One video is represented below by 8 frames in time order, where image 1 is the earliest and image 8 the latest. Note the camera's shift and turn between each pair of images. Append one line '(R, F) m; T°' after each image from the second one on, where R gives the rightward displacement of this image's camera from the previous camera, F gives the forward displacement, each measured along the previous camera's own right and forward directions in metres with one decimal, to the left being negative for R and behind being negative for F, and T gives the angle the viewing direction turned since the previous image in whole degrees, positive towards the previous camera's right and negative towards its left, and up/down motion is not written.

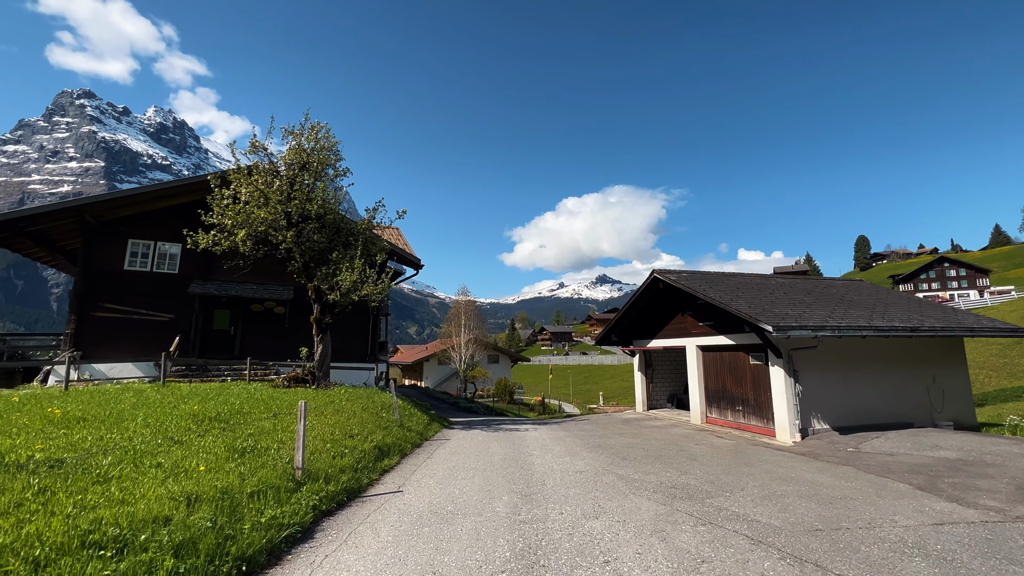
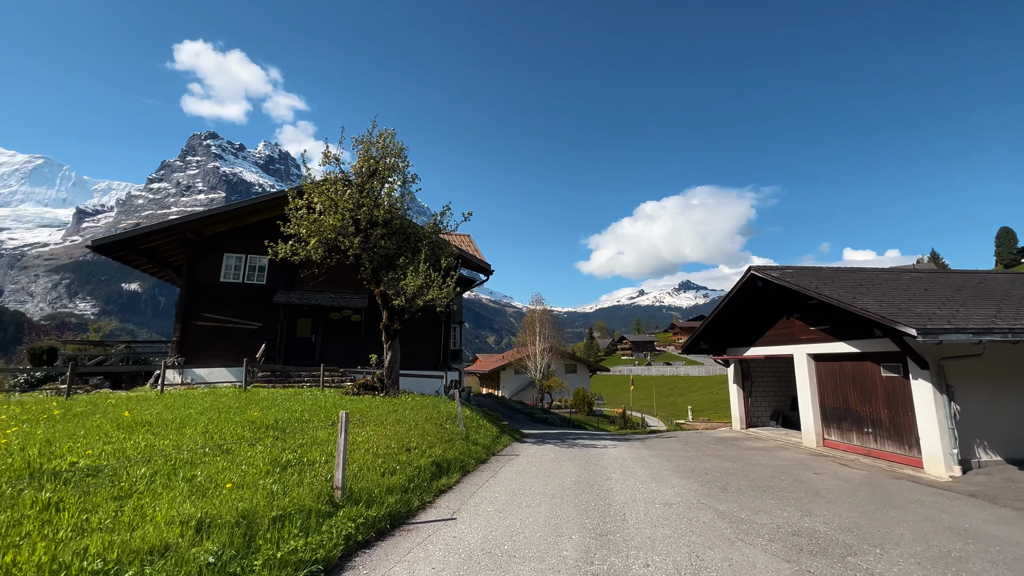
(+0.2, +1.4) m; -10°
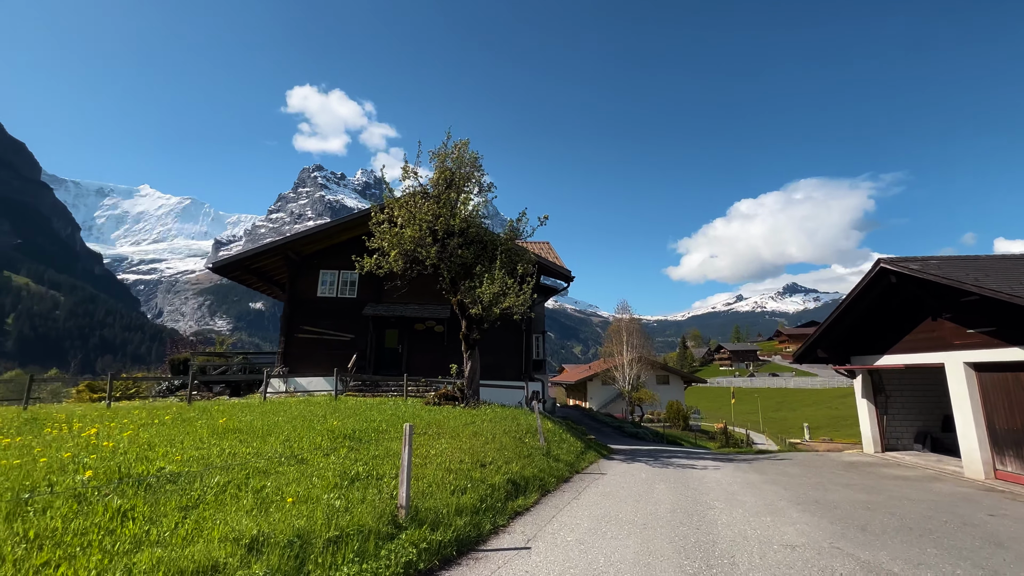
(+0.2, +0.8) m; -11°
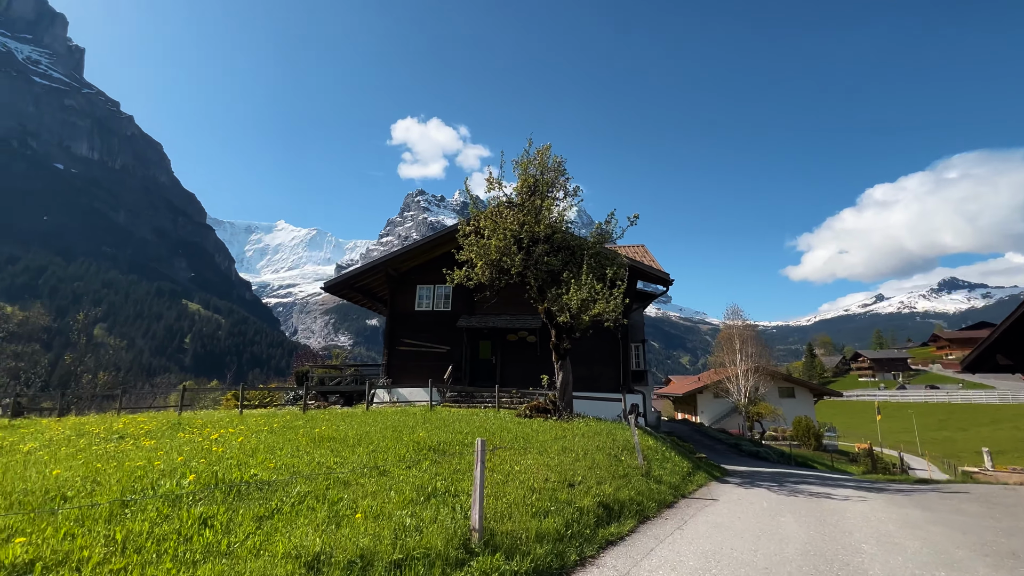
(+0.3, +0.7) m; -12°
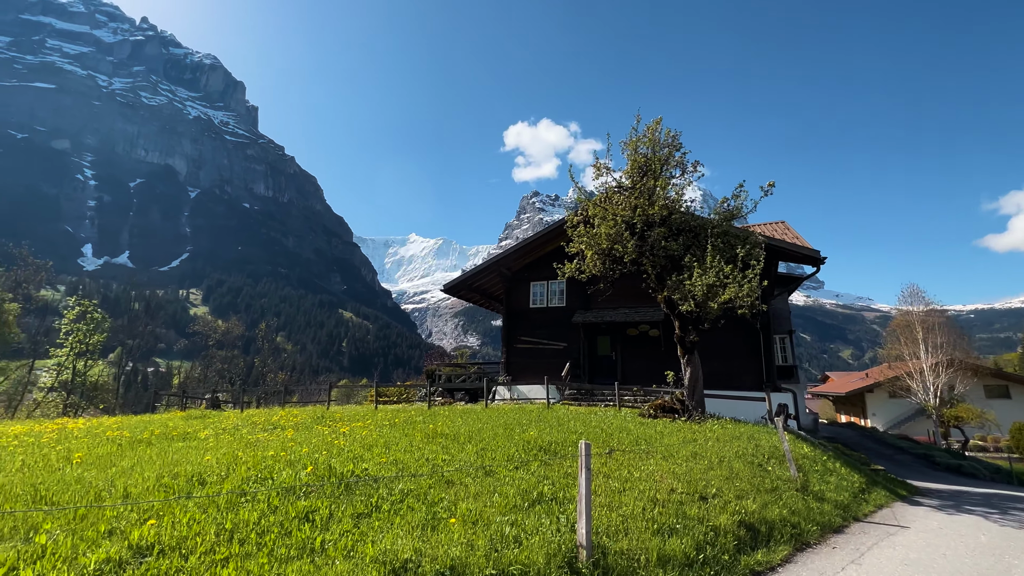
(+0.3, +0.8) m; -15°
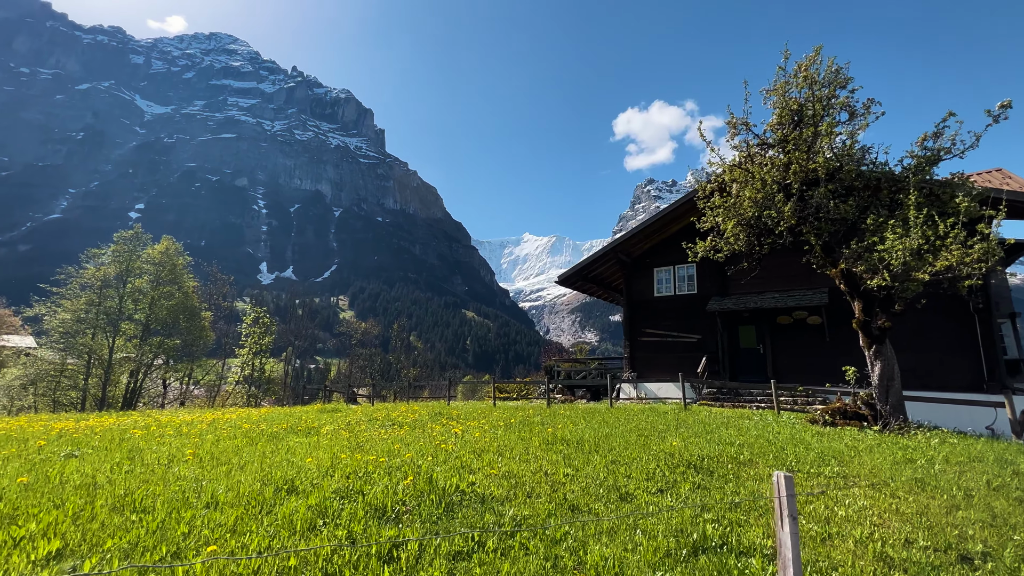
(-0.2, +1.6) m; -15°
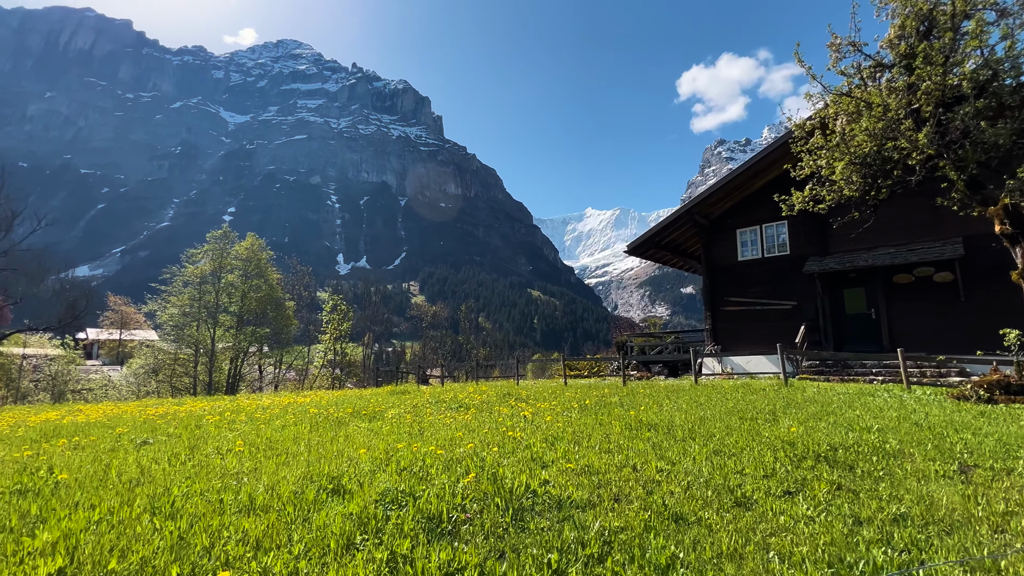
(-0.1, +1.2) m; -8°
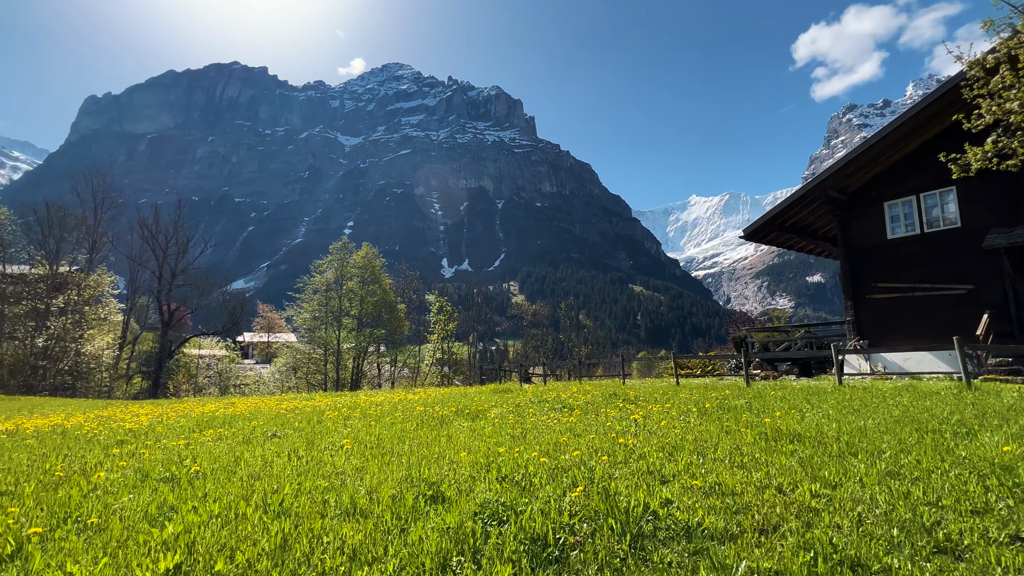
(-0.1, +0.6) m; -13°
